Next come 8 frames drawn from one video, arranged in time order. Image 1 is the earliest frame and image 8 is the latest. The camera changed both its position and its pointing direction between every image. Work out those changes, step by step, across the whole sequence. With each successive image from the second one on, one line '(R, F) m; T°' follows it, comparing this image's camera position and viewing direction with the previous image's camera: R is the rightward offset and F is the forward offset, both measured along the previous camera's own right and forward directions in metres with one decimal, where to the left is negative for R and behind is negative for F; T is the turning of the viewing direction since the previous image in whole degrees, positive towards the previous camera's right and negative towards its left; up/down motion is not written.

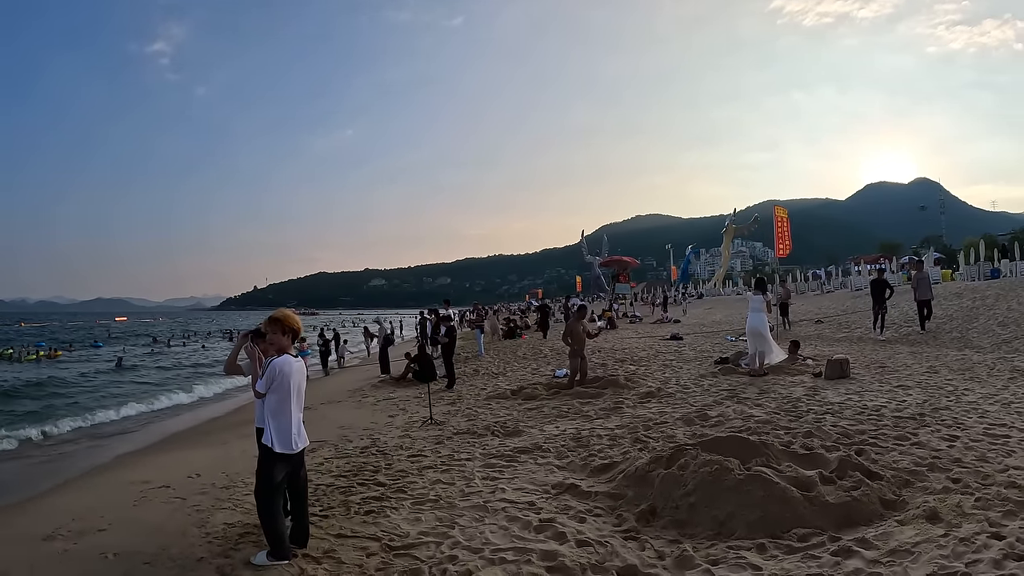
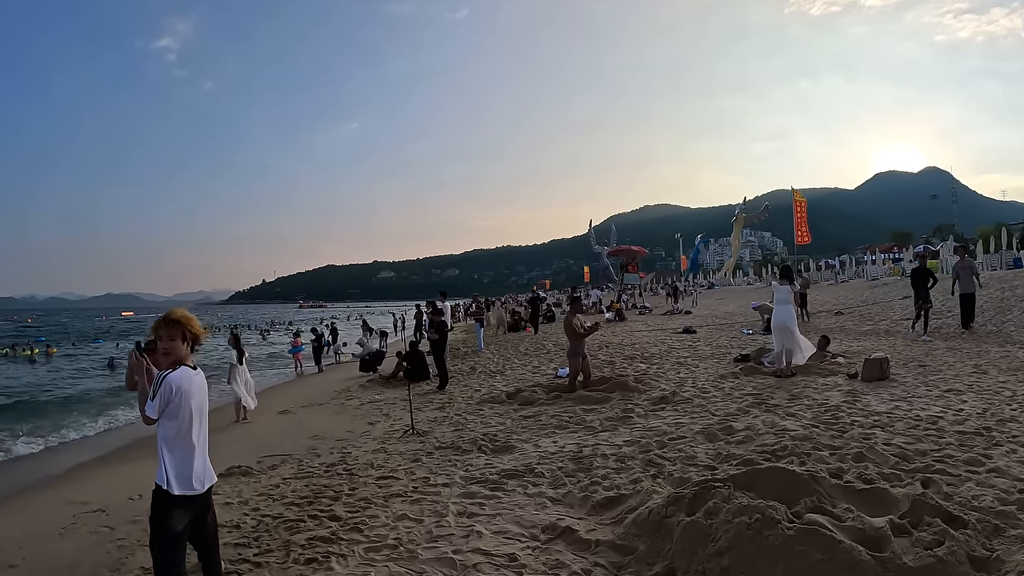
(+0.2, +1.1) m; -1°
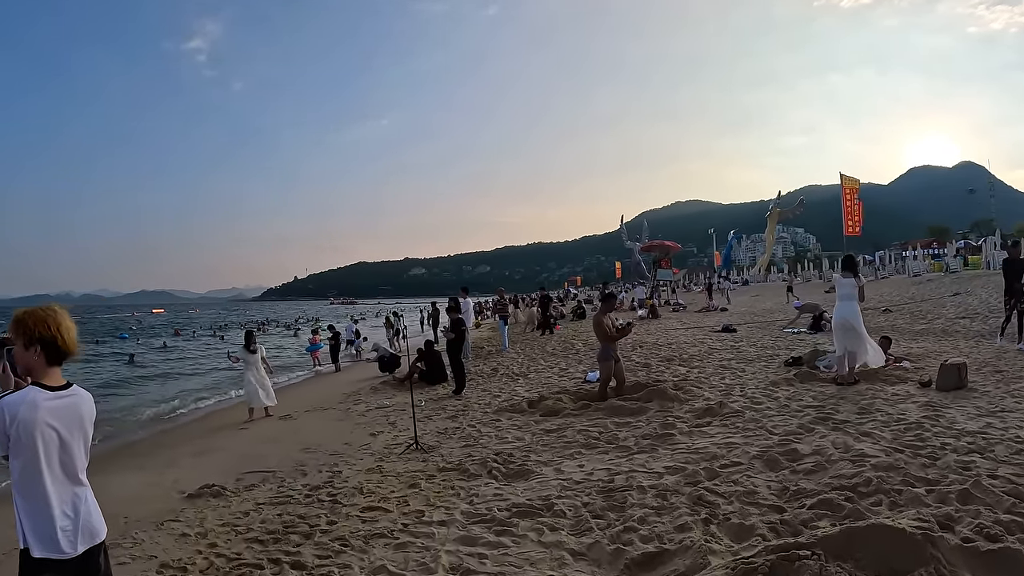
(+0.1, +1.0) m; -3°
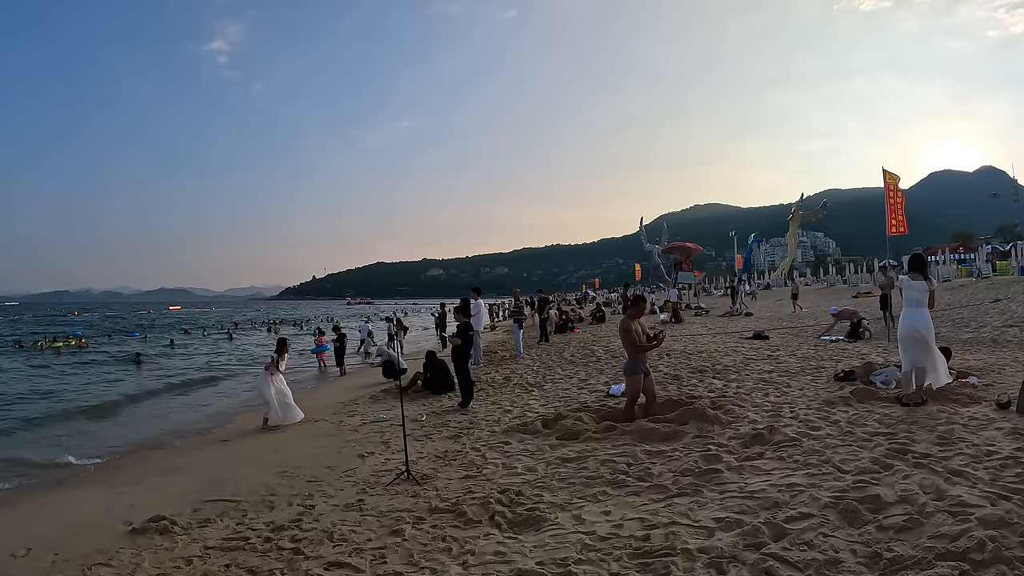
(0.0, +1.0) m; -2°
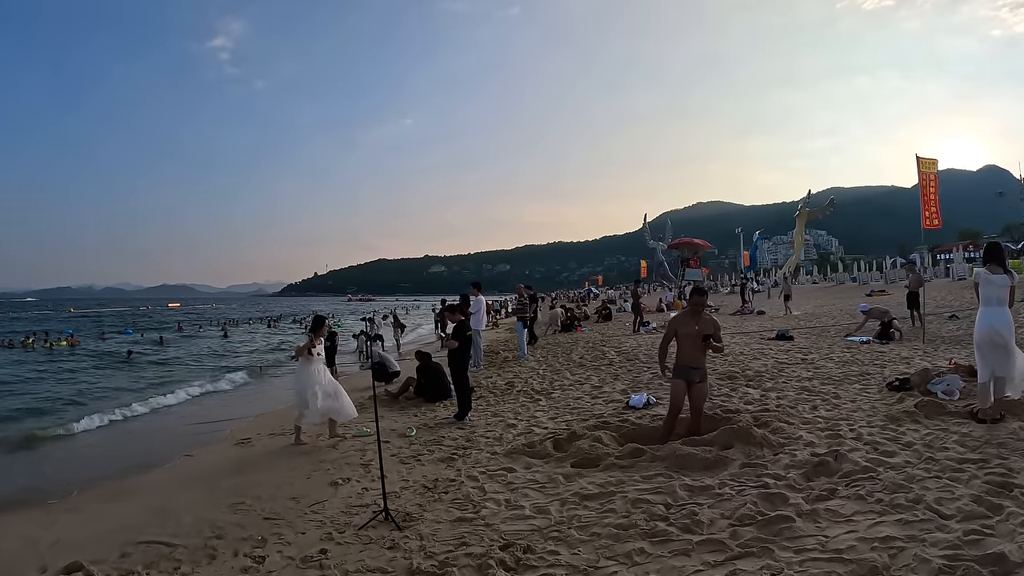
(0.0, +1.1) m; 0°
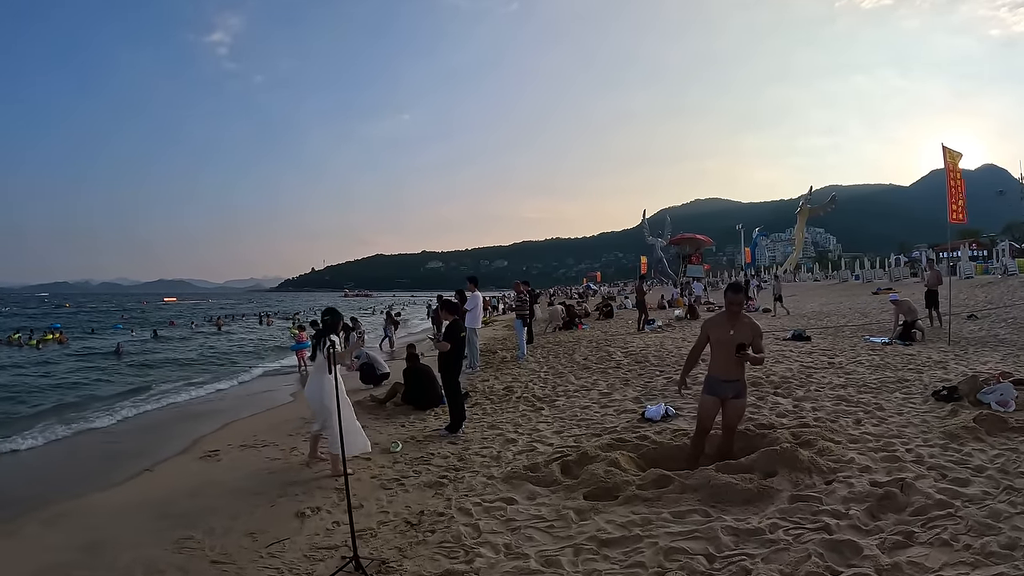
(0.0, +0.8) m; 0°
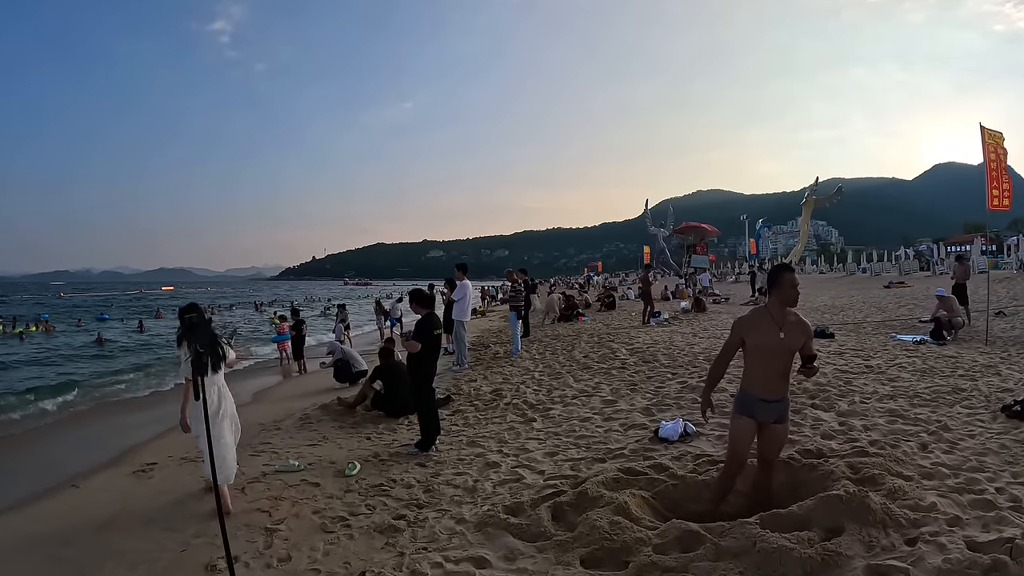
(+0.1, +1.1) m; 0°
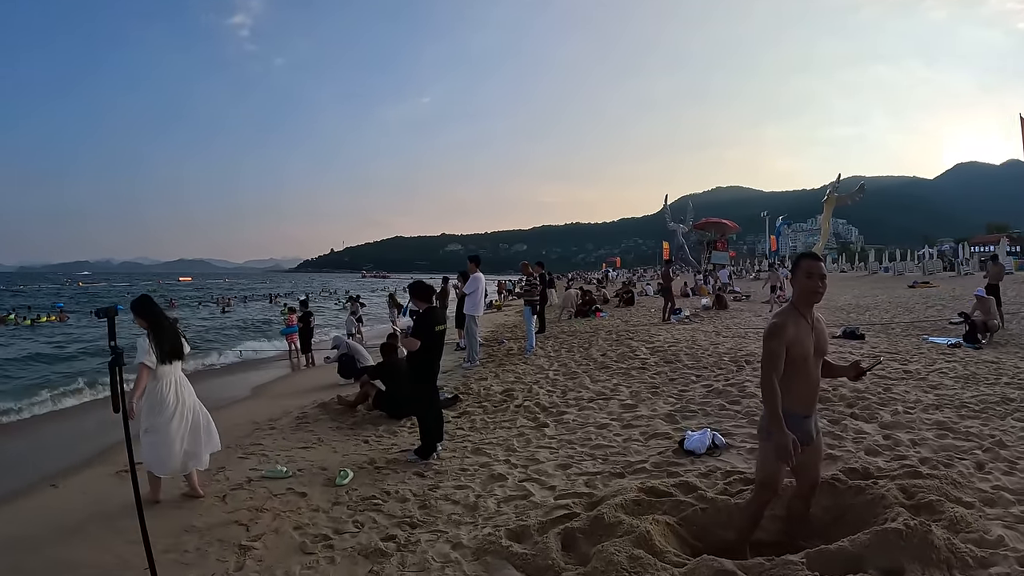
(+0.1, +0.5) m; -2°
